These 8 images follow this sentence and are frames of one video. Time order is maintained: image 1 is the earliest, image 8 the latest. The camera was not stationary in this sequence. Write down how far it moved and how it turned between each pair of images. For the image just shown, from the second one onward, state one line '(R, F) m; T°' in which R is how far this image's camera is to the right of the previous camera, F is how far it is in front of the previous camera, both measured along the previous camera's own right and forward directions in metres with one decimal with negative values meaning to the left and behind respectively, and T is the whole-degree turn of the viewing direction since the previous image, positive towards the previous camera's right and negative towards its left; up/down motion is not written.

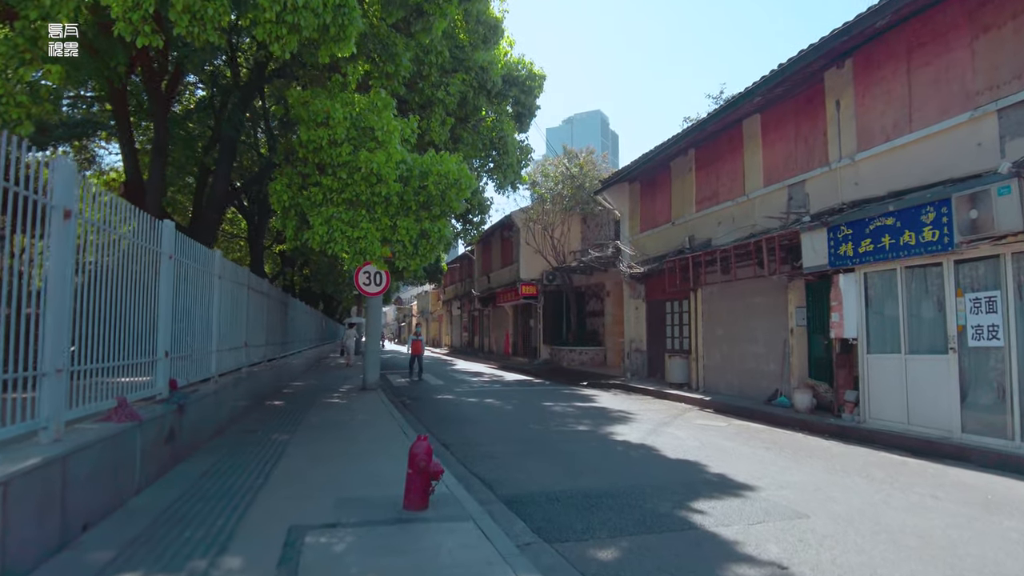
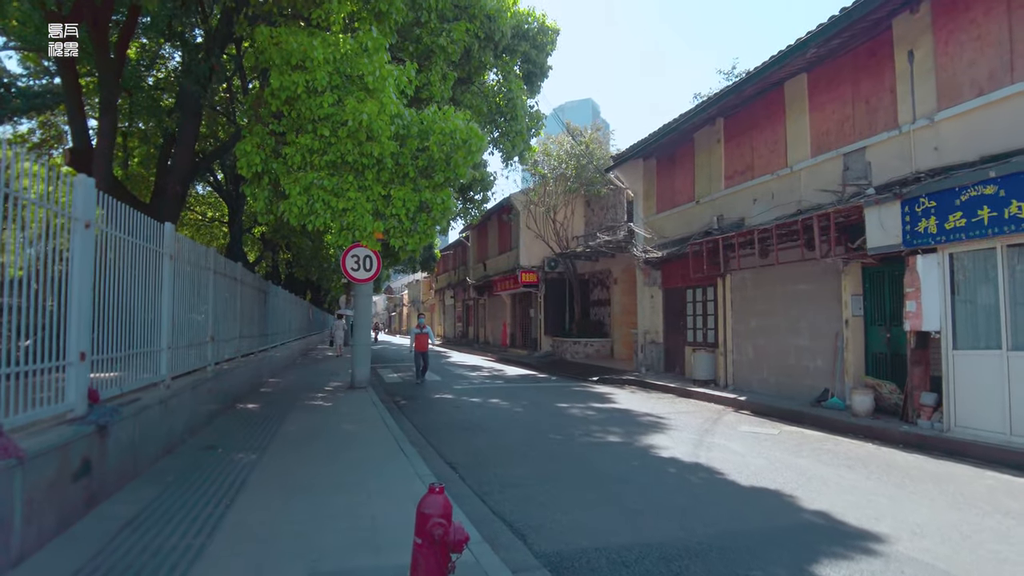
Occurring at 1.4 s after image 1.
(-0.4, +1.8) m; +1°
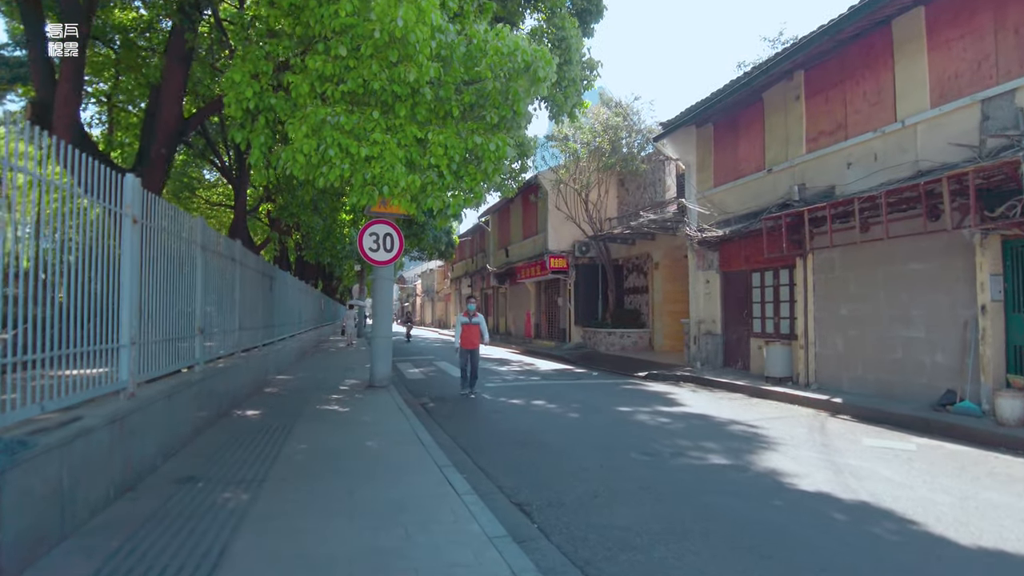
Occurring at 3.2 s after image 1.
(-0.6, +2.1) m; -1°
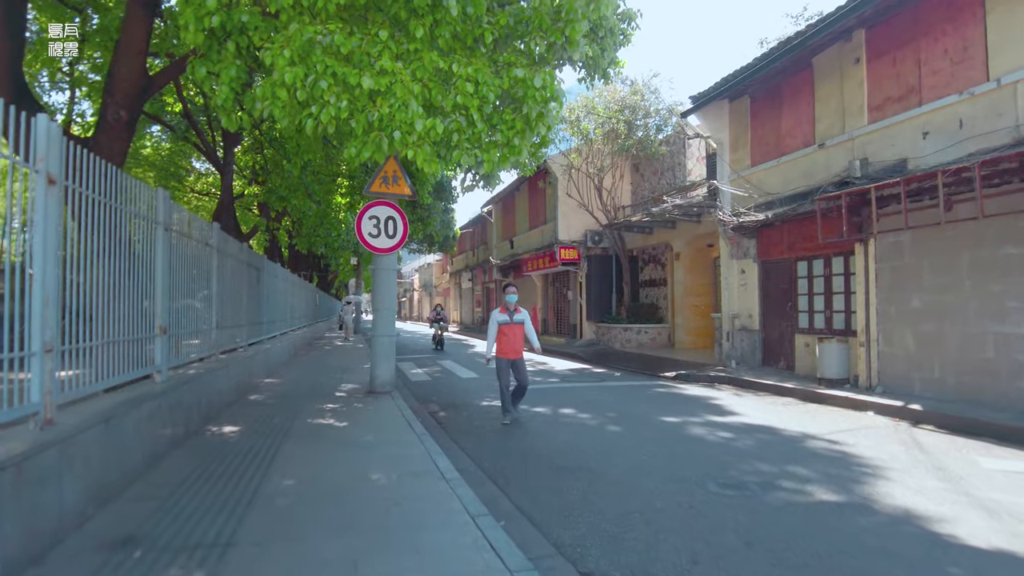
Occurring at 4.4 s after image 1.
(-0.4, +1.6) m; 0°
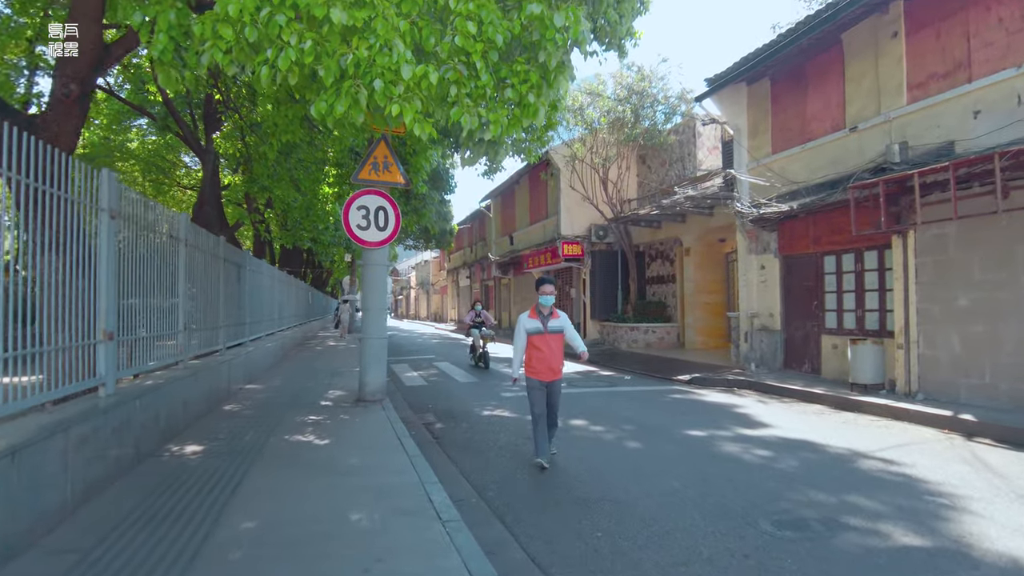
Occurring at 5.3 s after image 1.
(-0.1, +1.0) m; 0°
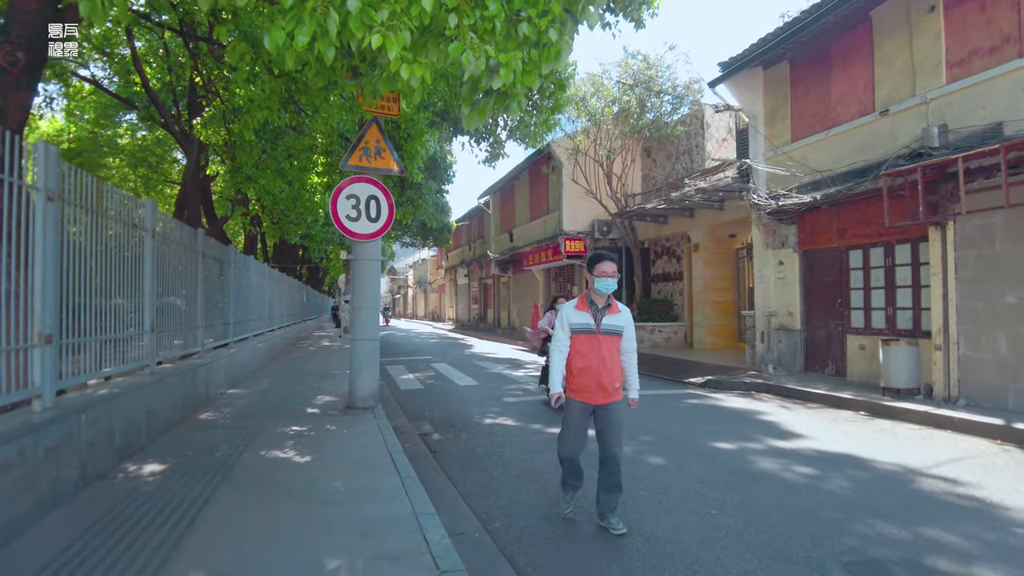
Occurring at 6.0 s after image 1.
(-0.1, +0.8) m; 0°
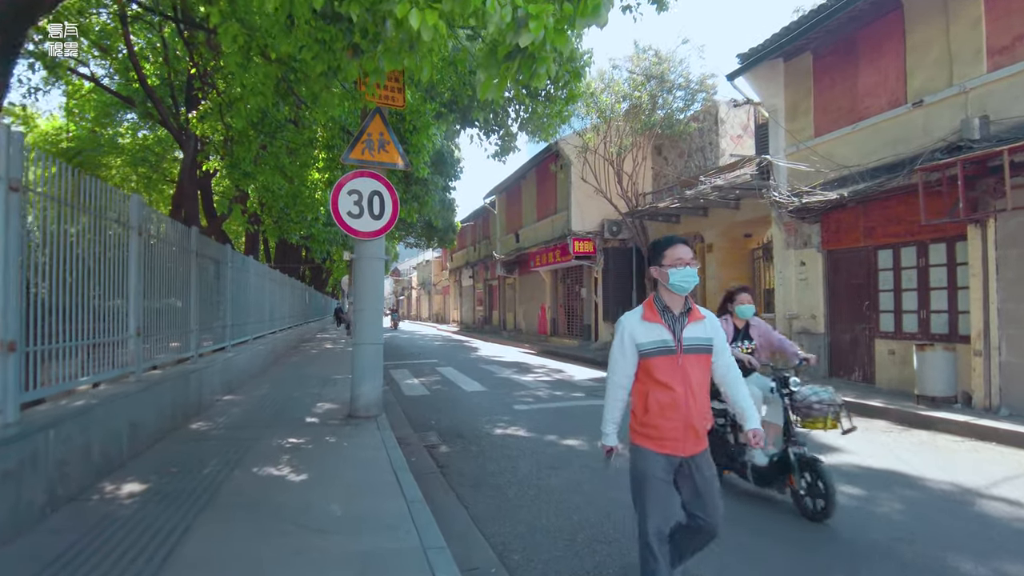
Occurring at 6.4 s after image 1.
(-0.1, +0.5) m; 0°
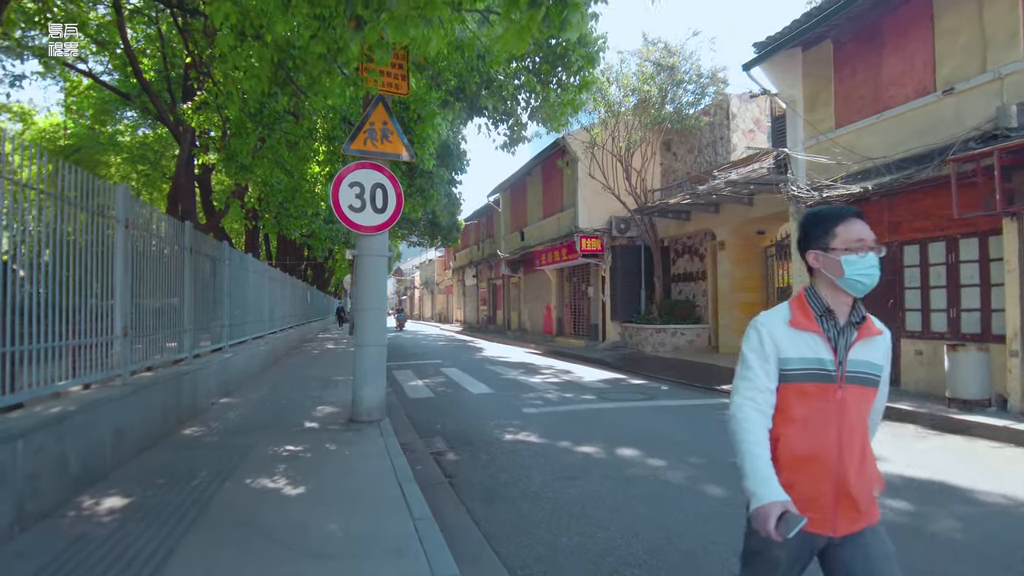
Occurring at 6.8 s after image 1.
(-0.1, +0.4) m; 0°
